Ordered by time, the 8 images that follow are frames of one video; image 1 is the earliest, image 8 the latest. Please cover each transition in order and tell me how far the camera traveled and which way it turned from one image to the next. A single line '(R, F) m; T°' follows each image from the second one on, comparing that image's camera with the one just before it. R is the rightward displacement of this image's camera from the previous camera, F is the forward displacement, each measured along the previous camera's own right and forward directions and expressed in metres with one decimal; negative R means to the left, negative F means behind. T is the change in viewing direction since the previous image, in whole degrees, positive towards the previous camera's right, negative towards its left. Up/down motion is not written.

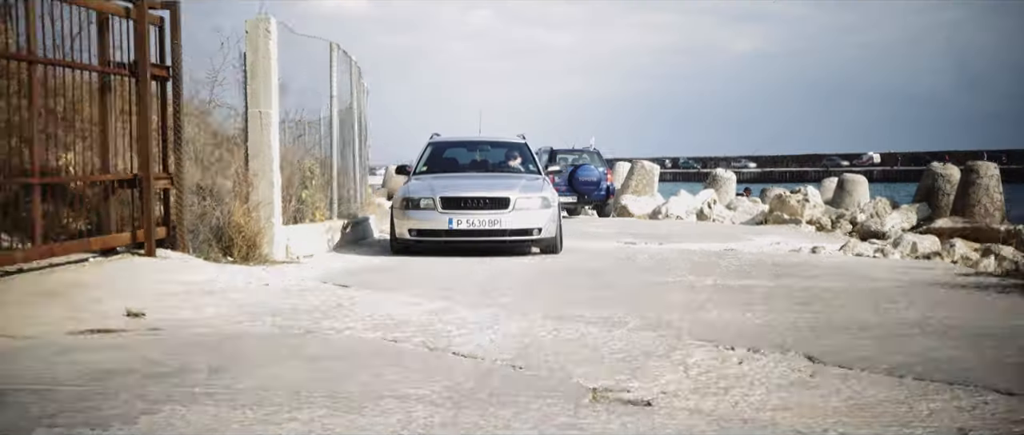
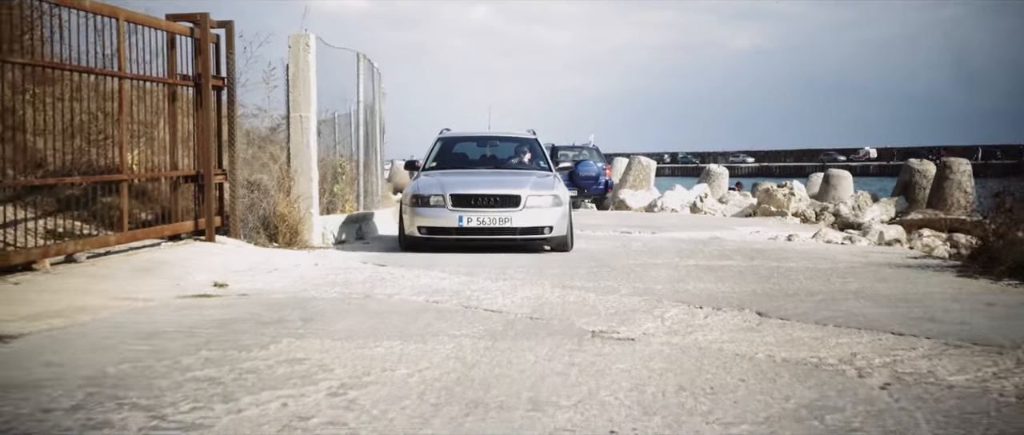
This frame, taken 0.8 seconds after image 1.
(-0.1, -1.6) m; 0°
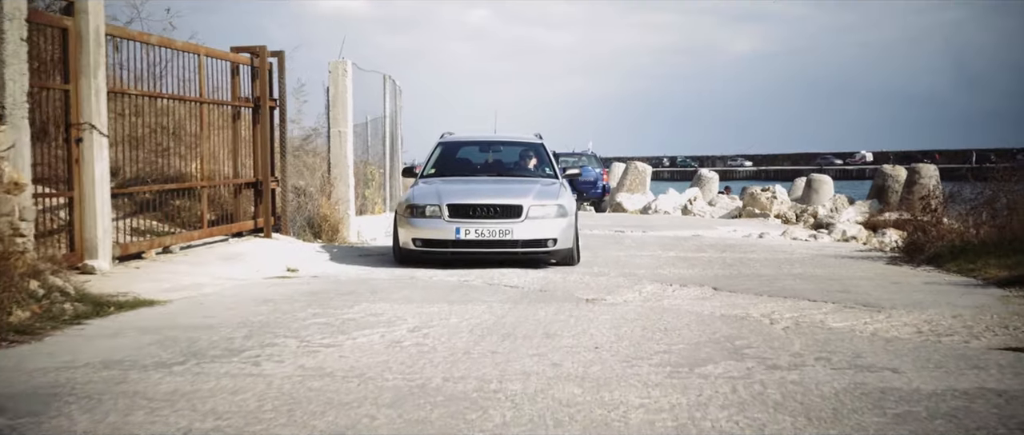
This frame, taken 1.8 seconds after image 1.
(-0.1, -2.2) m; 0°
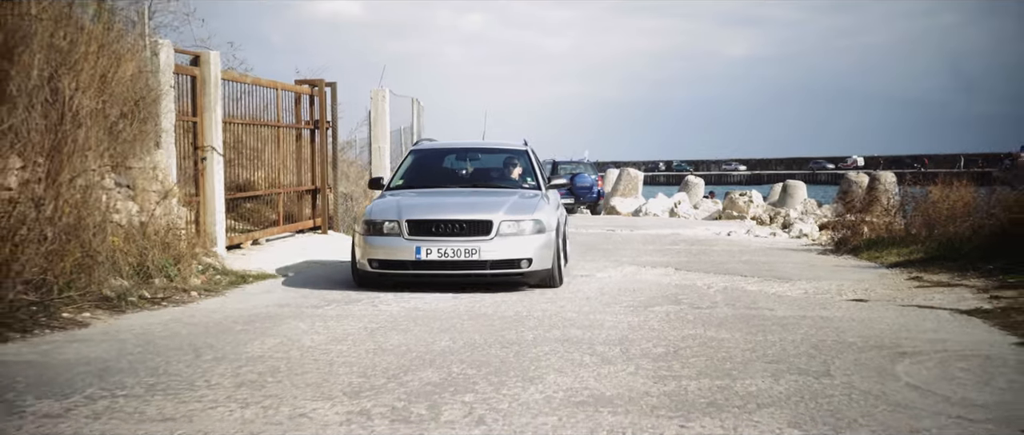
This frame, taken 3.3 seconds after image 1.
(-0.1, -3.3) m; 0°
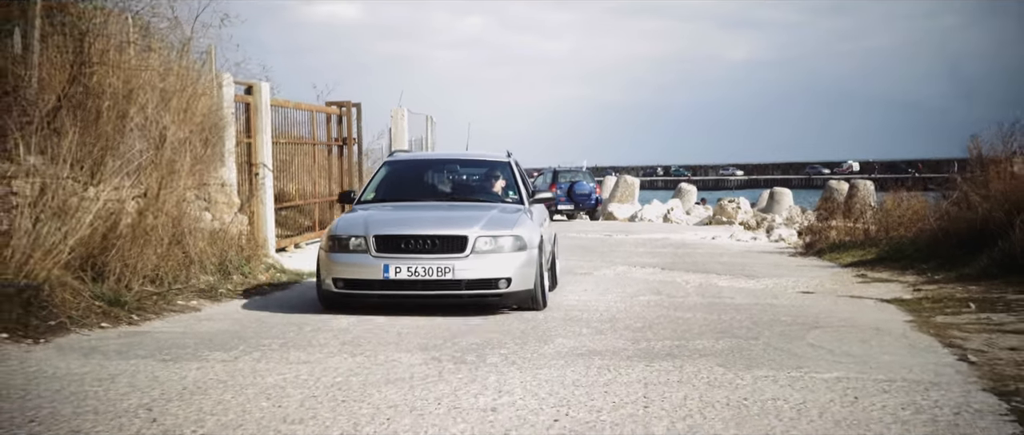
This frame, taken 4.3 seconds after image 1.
(-0.1, -2.1) m; 0°
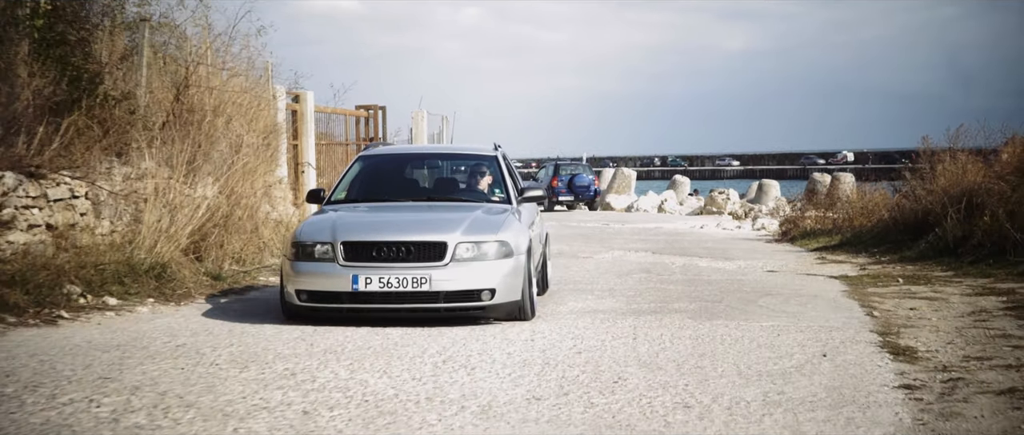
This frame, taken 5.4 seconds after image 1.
(-0.2, -2.3) m; 0°
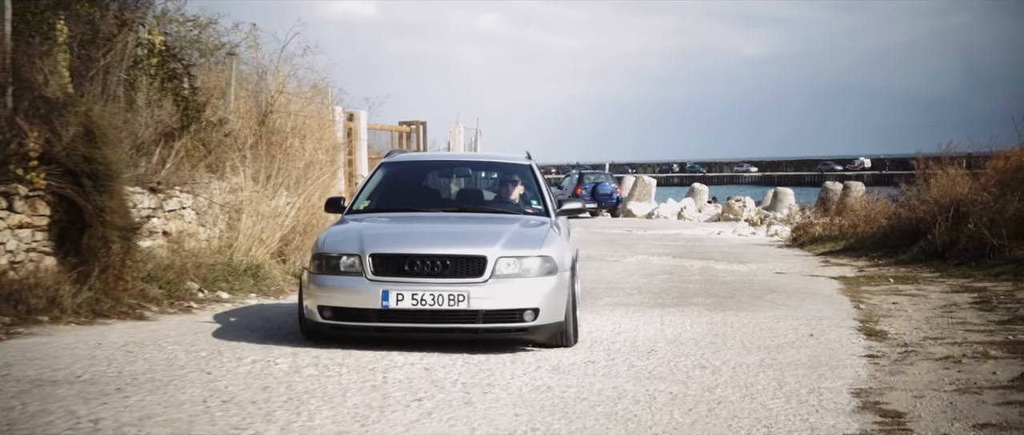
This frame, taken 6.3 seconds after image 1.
(-0.2, -1.8) m; -1°
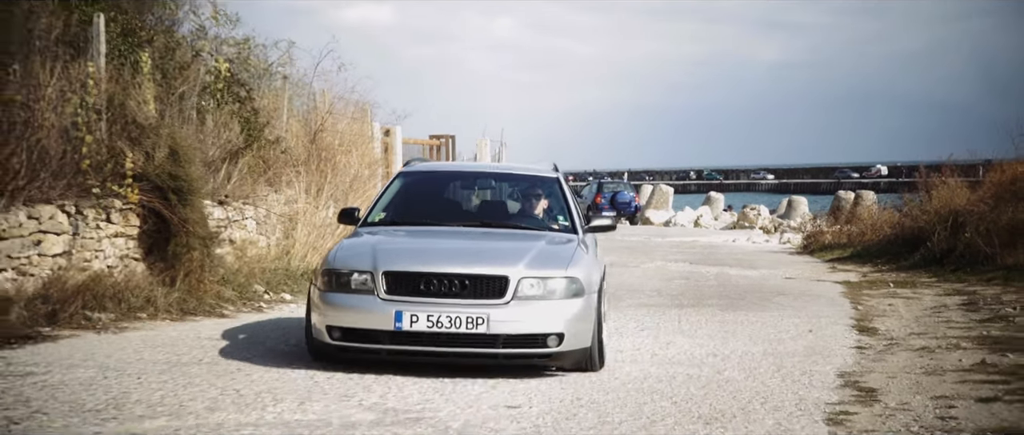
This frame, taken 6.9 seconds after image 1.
(-0.1, -1.2) m; -1°
